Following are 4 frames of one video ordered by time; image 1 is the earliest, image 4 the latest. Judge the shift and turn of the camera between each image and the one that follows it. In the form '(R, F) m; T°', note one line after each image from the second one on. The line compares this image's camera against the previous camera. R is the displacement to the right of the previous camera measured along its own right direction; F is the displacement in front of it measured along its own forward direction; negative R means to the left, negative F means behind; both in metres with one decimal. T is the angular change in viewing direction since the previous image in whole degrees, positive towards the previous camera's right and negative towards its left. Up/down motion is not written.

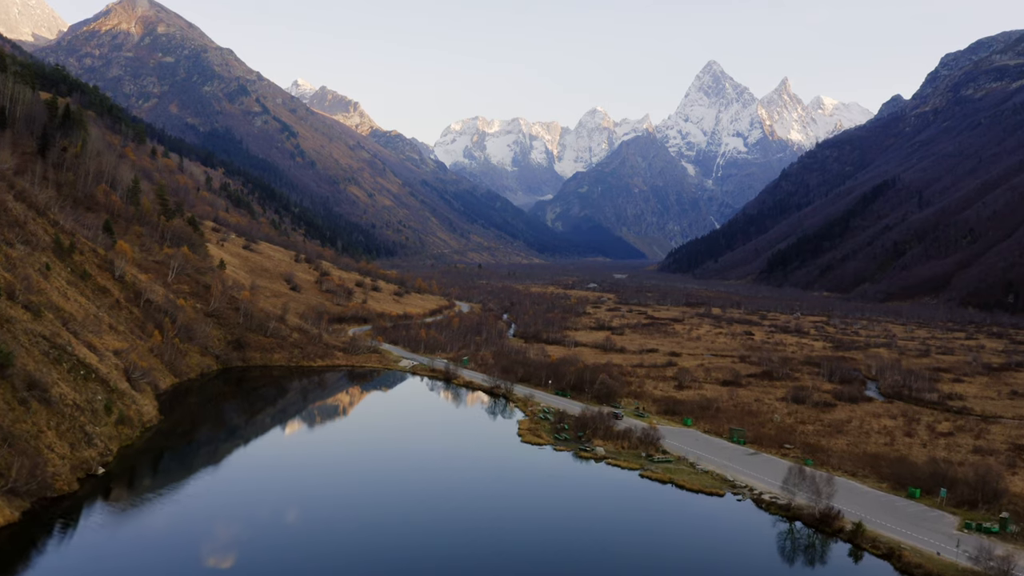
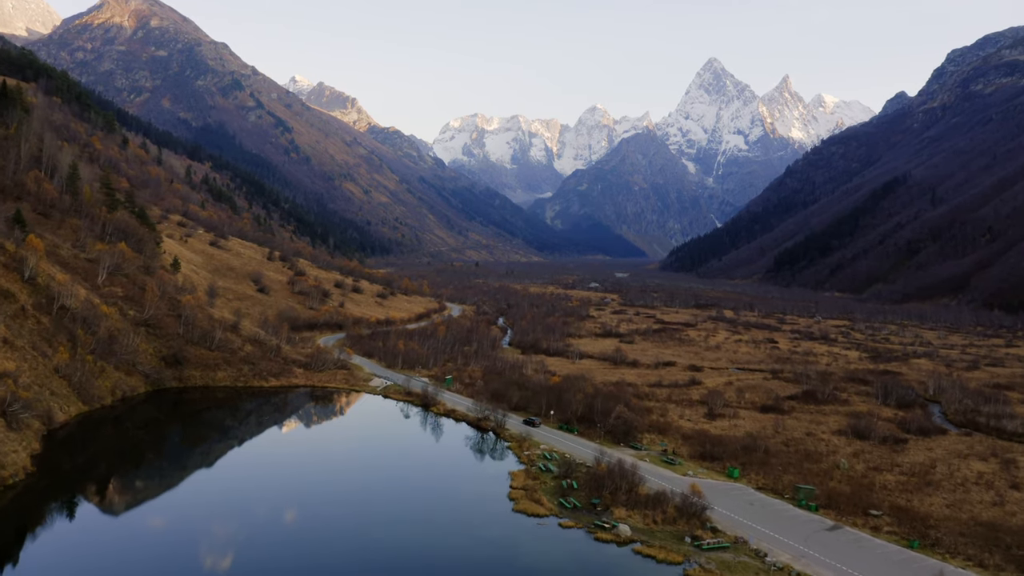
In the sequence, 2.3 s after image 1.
(+0.6, +14.6) m; 0°
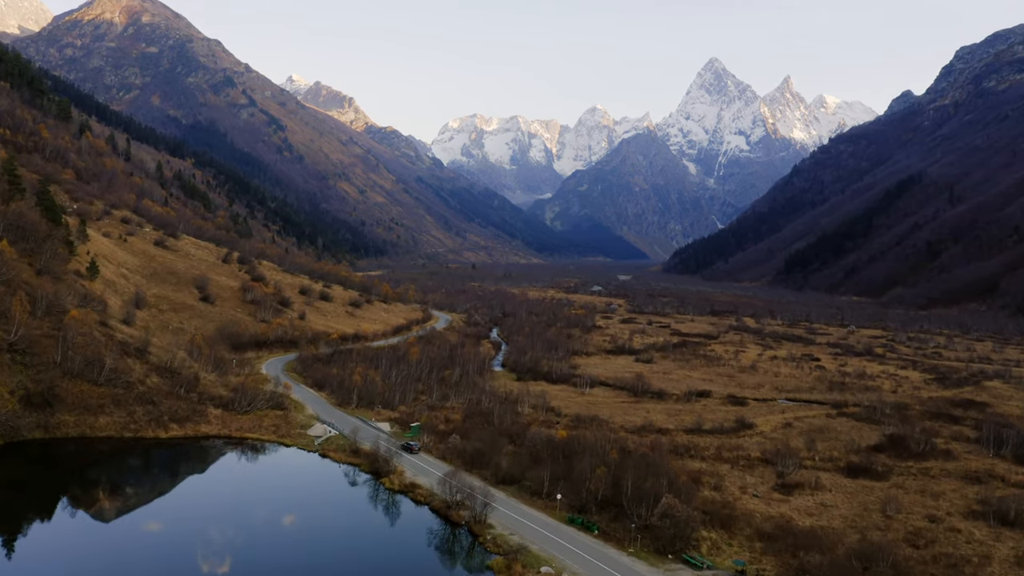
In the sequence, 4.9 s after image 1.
(+0.8, +18.9) m; 0°
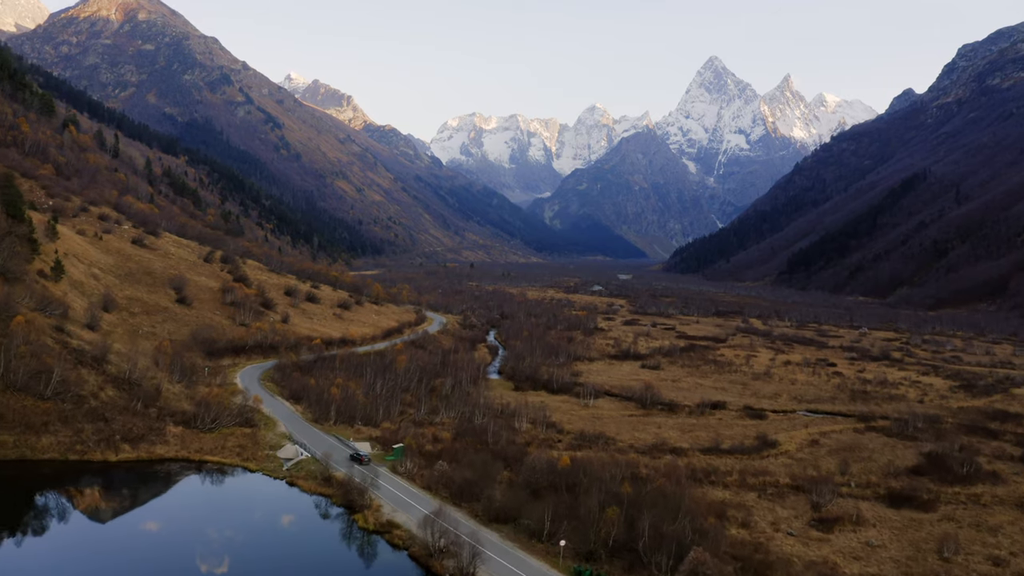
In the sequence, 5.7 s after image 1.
(+0.2, +6.0) m; 0°
